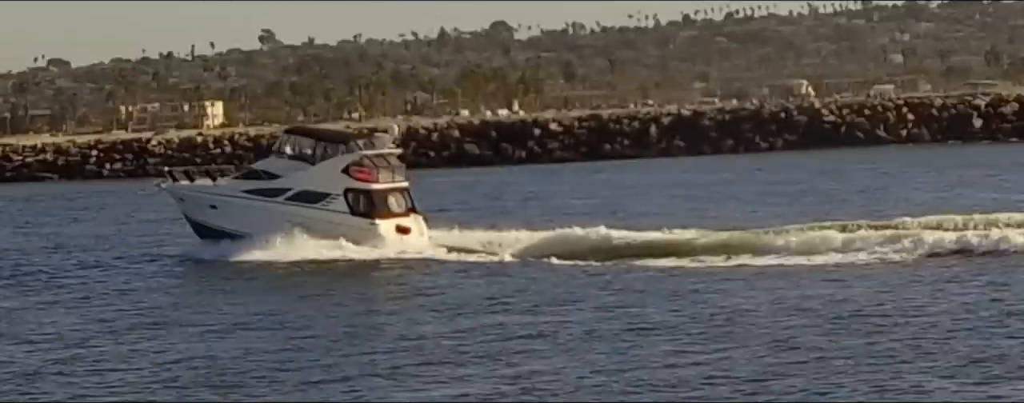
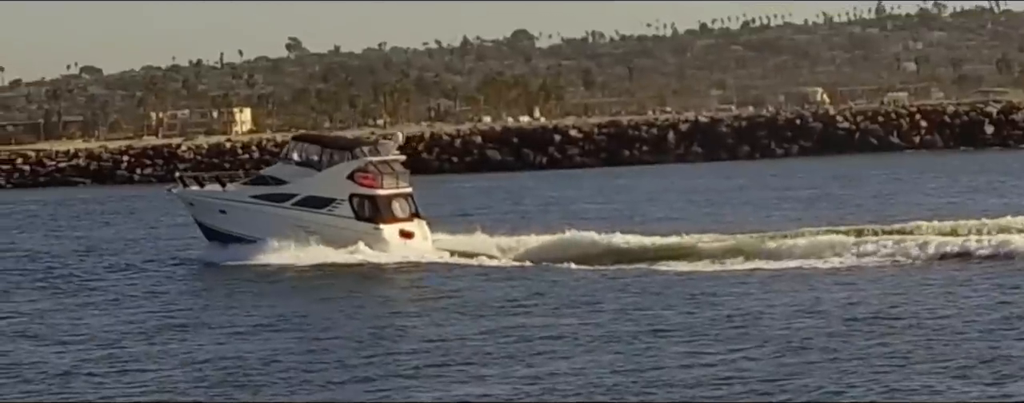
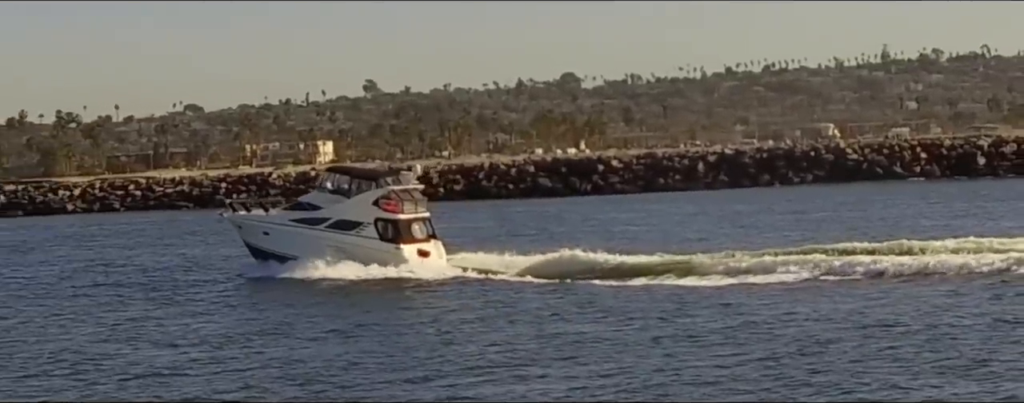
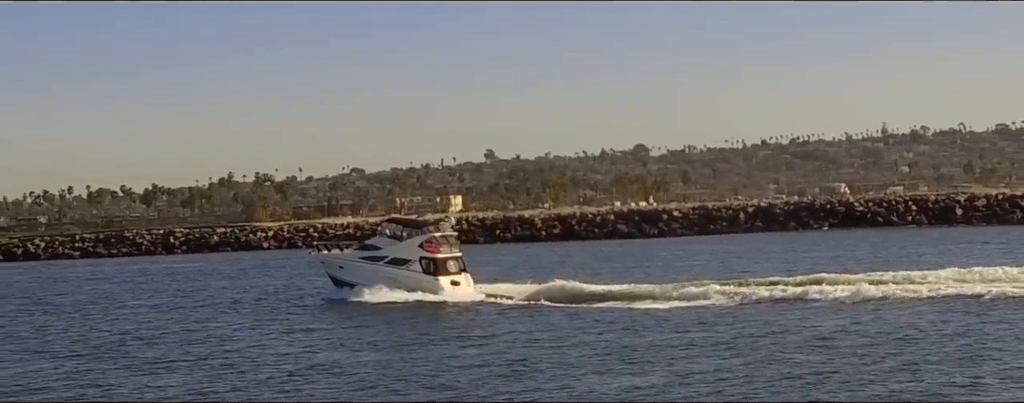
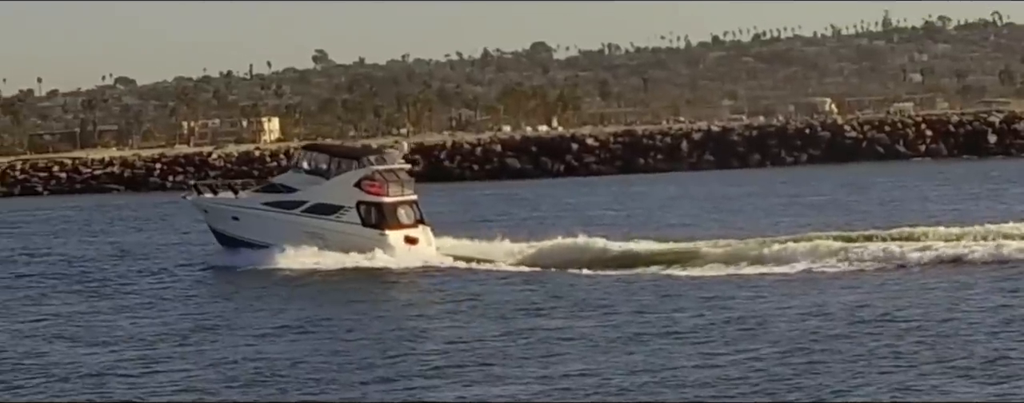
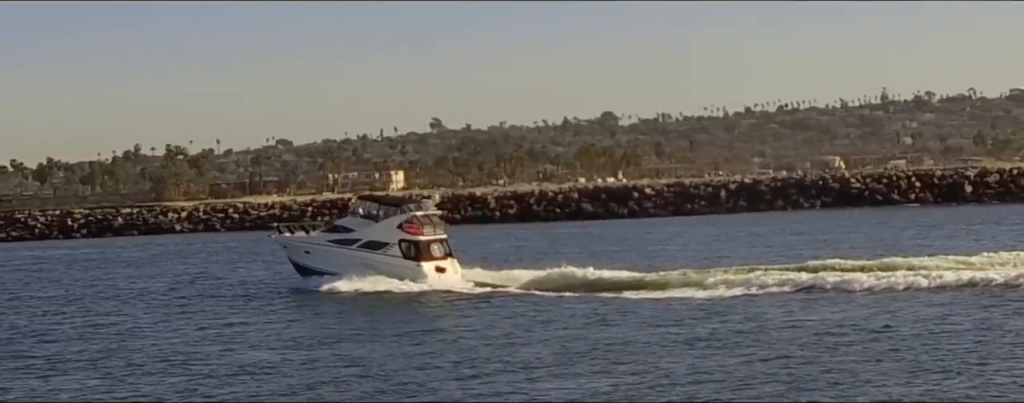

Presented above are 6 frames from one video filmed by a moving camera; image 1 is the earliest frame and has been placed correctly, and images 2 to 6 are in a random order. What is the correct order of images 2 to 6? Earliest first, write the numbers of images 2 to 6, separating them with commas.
2, 5, 3, 6, 4
